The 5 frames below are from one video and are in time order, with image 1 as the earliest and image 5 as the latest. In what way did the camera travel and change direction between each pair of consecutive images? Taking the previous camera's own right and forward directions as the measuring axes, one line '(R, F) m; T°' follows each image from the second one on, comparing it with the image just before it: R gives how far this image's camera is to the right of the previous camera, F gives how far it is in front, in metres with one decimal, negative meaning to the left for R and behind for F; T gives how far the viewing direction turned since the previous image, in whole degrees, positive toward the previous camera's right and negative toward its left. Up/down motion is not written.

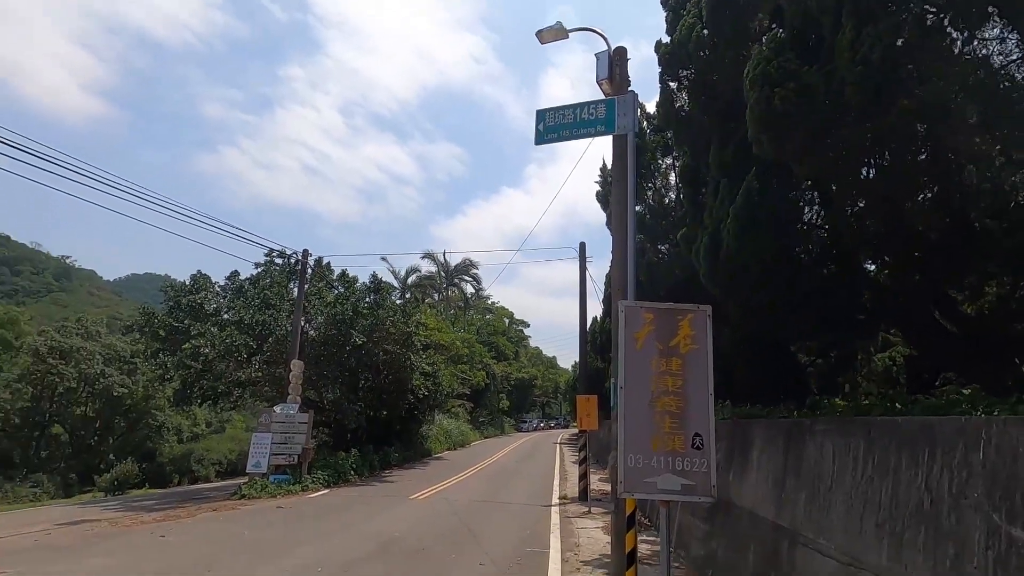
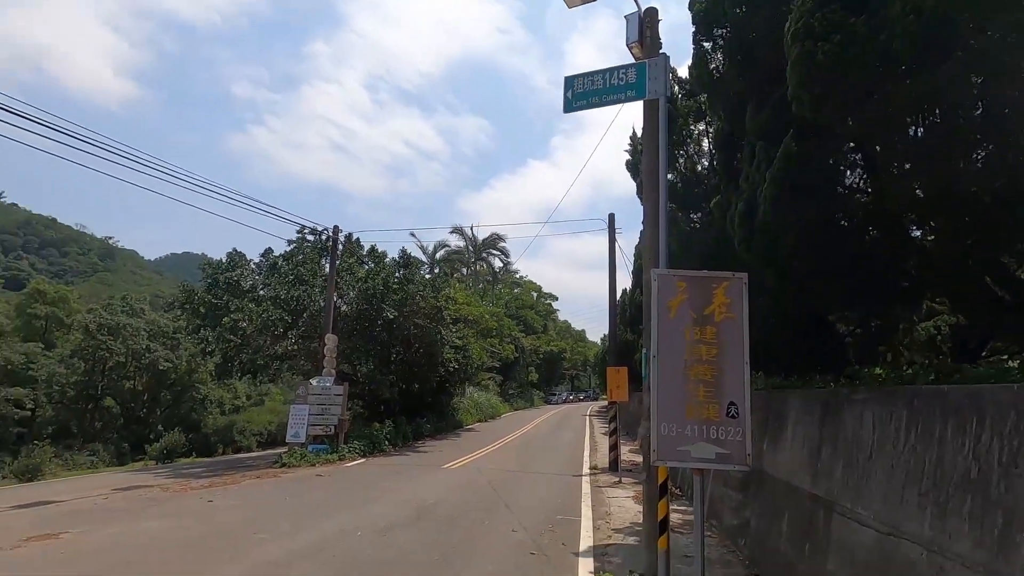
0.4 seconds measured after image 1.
(0.0, 0.0) m; -3°
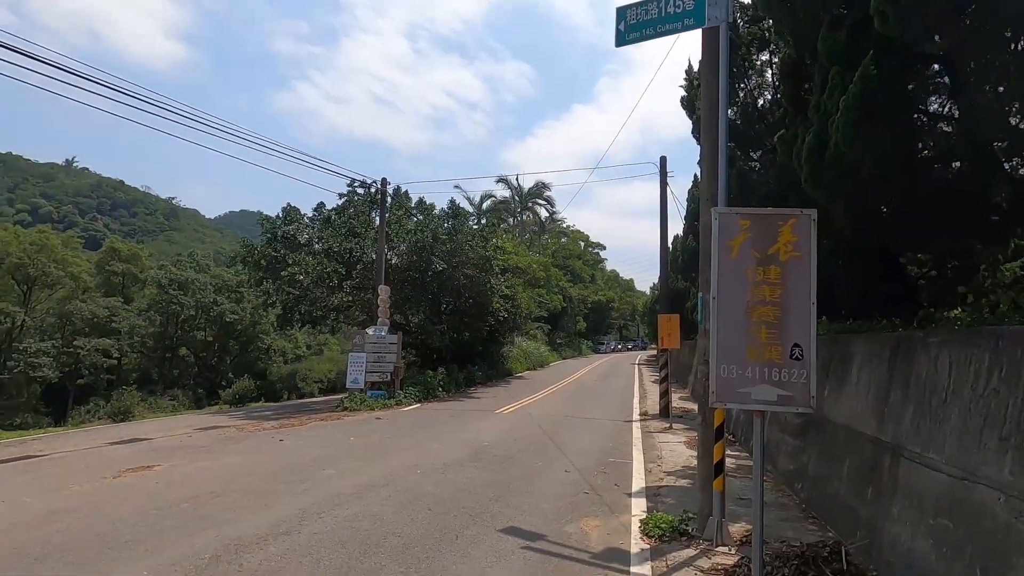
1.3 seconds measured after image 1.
(-0.1, 0.0) m; -5°
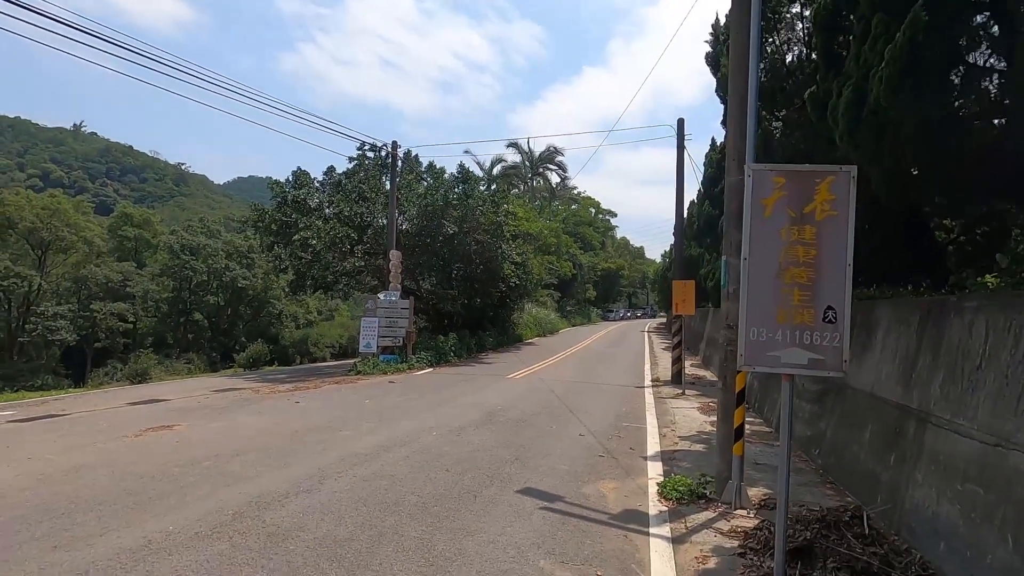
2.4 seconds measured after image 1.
(-0.1, +0.1) m; -1°
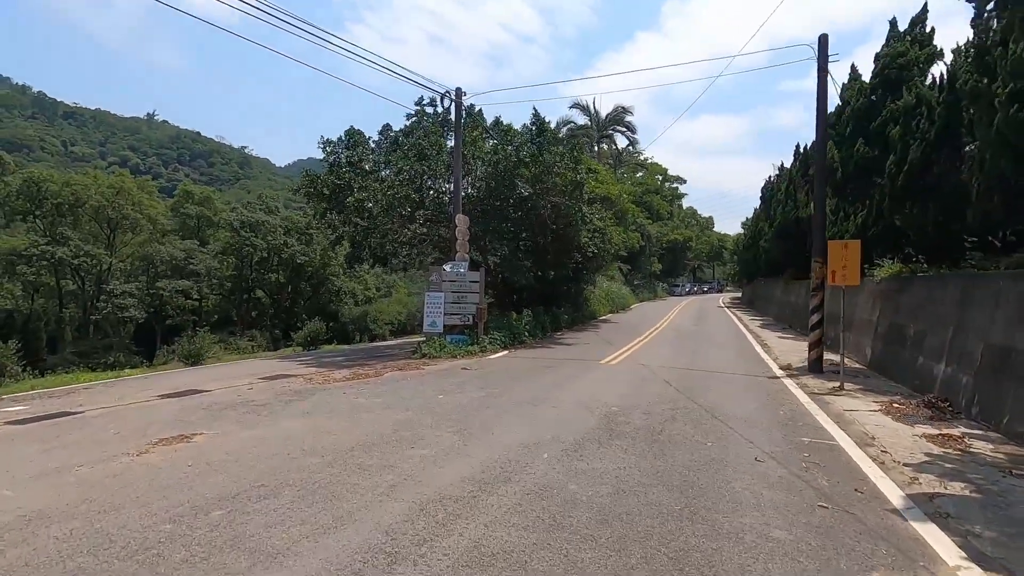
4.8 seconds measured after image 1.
(-1.2, +3.2) m; -6°
